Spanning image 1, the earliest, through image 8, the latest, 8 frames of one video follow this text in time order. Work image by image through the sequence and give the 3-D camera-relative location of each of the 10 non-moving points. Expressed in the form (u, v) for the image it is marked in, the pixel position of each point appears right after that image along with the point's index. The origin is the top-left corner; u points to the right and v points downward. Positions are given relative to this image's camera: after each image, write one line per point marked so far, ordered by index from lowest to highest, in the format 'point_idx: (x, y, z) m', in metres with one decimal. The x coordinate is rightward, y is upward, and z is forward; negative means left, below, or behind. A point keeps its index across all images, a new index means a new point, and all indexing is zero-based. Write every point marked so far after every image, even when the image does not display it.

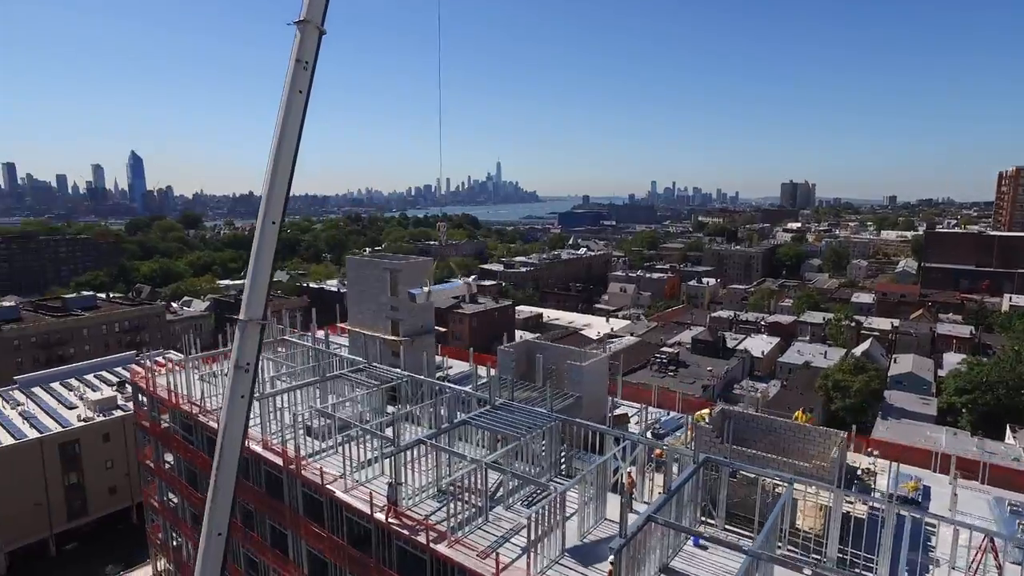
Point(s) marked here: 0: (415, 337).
0: (-2.1, -1.1, +12.4) m
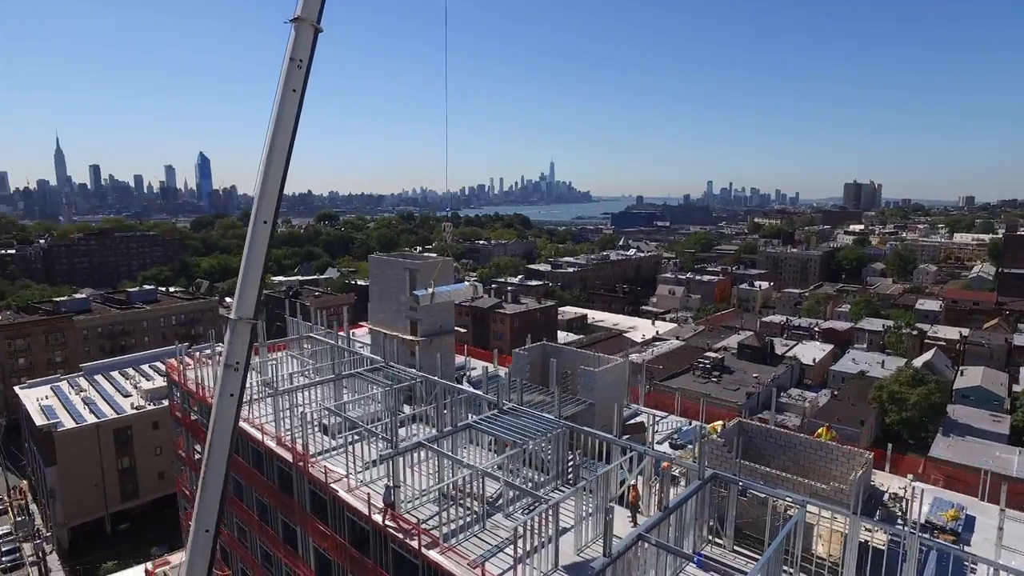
0: (-1.6, -1.1, +12.3) m
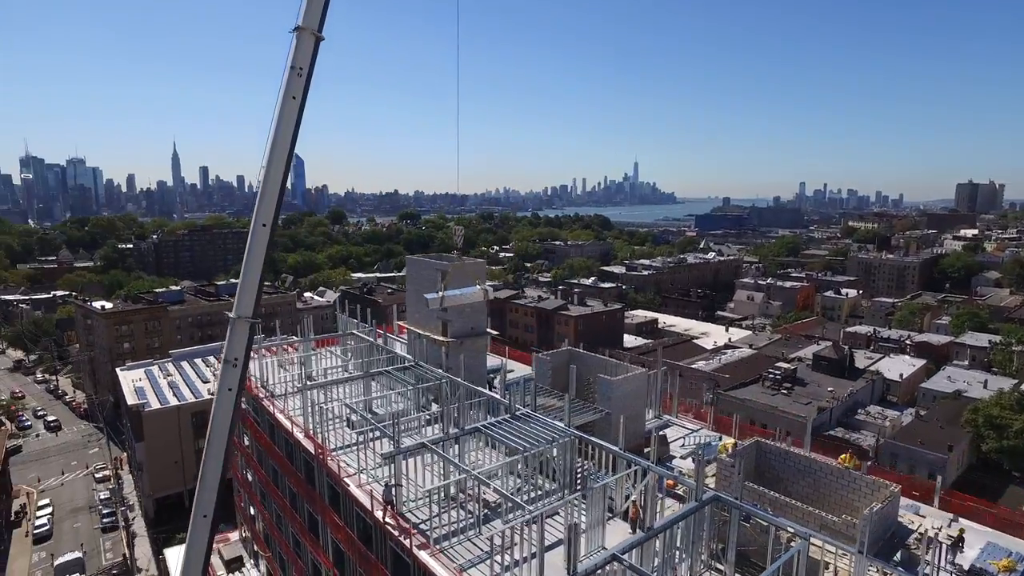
0: (-1.0, -1.1, +12.4) m
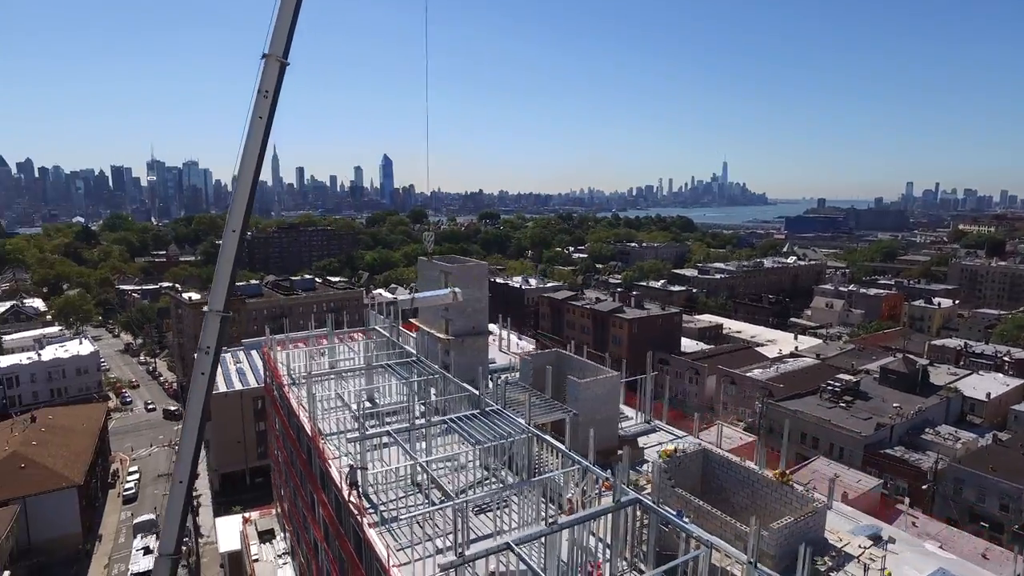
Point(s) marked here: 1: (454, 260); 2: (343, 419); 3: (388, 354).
0: (-1.1, -1.1, +13.0) m
1: (-1.3, +0.7, +13.4) m
2: (-3.4, -2.6, +11.4) m
3: (-2.9, -1.6, +14.2) m
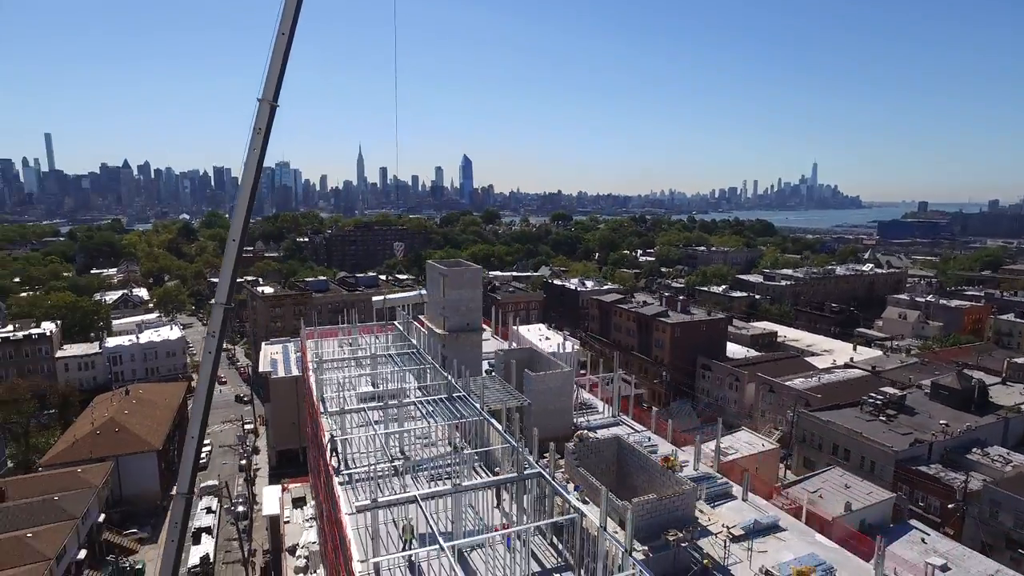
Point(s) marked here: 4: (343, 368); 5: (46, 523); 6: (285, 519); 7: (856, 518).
0: (-1.4, -1.1, +14.5) m
1: (-1.5, +0.6, +14.9) m
2: (-3.9, -2.6, +13.2) m
3: (-3.0, -1.6, +16.0) m
4: (-4.4, -2.1, +15.1) m
5: (-15.4, -7.8, +19.1) m
6: (-7.6, -7.7, +19.3) m
7: (+10.8, -7.2, +17.9) m
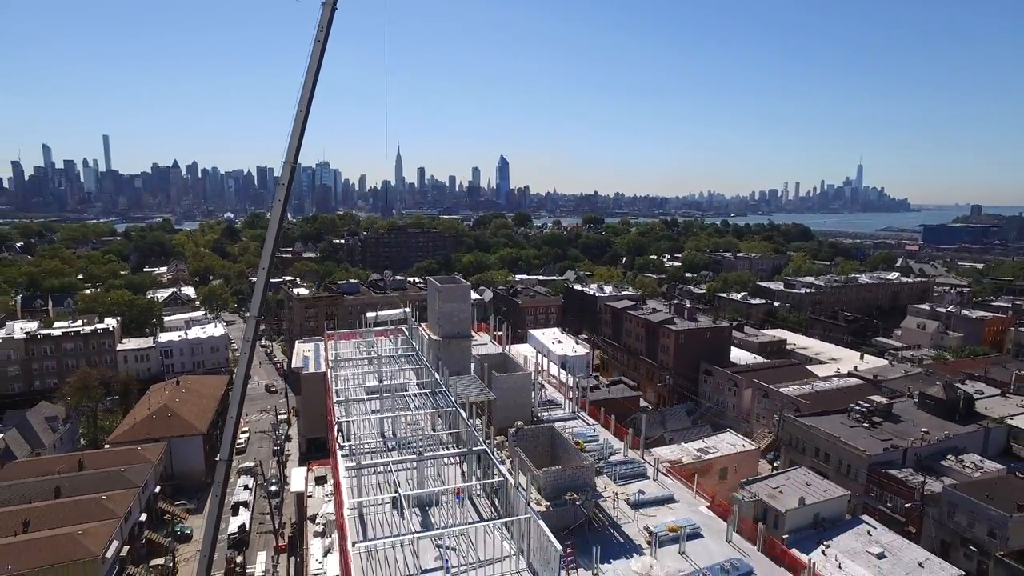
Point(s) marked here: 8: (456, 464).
0: (-1.9, -1.5, +17.3) m
1: (-2.0, +0.2, +17.7) m
2: (-4.5, -2.9, +16.2) m
3: (-3.4, -2.0, +18.9) m
4: (-4.9, -2.4, +18.0) m
5: (-15.7, -8.0, +22.8) m
6: (-7.9, -8.0, +22.4) m
7: (+10.4, -7.8, +20.0) m
8: (-1.1, -3.6, +11.8) m
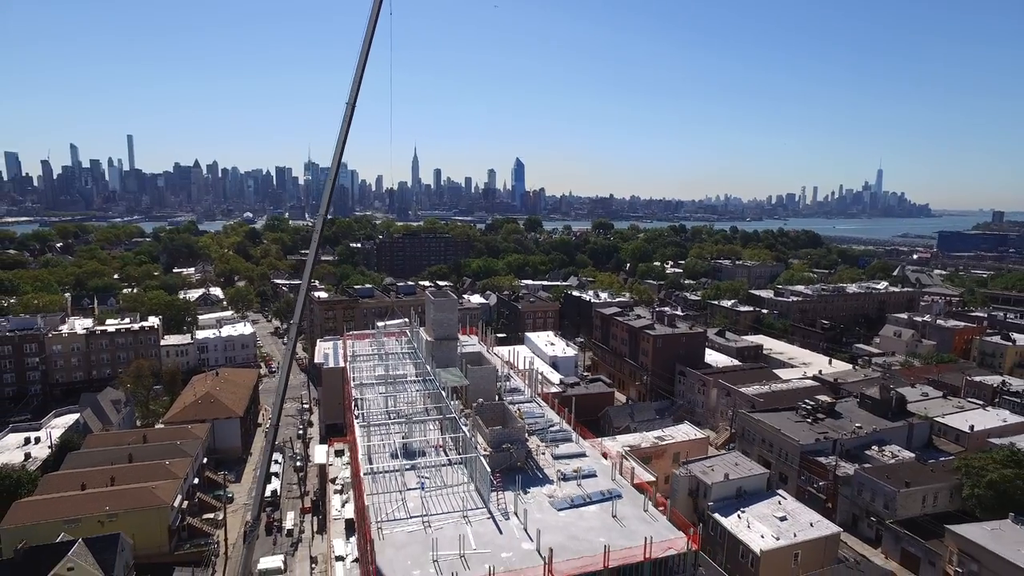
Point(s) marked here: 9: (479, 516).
0: (-2.7, -2.0, +22.3) m
1: (-2.8, -0.3, +22.8) m
2: (-5.4, -3.4, +21.3) m
3: (-4.3, -2.5, +23.9) m
4: (-5.8, -2.9, +23.1) m
5: (-16.6, -8.3, +28.1) m
6: (-8.8, -8.4, +27.6) m
7: (+9.5, -8.5, +24.7) m
8: (-2.2, -4.1, +16.8) m
9: (-0.7, -5.1, +12.8) m
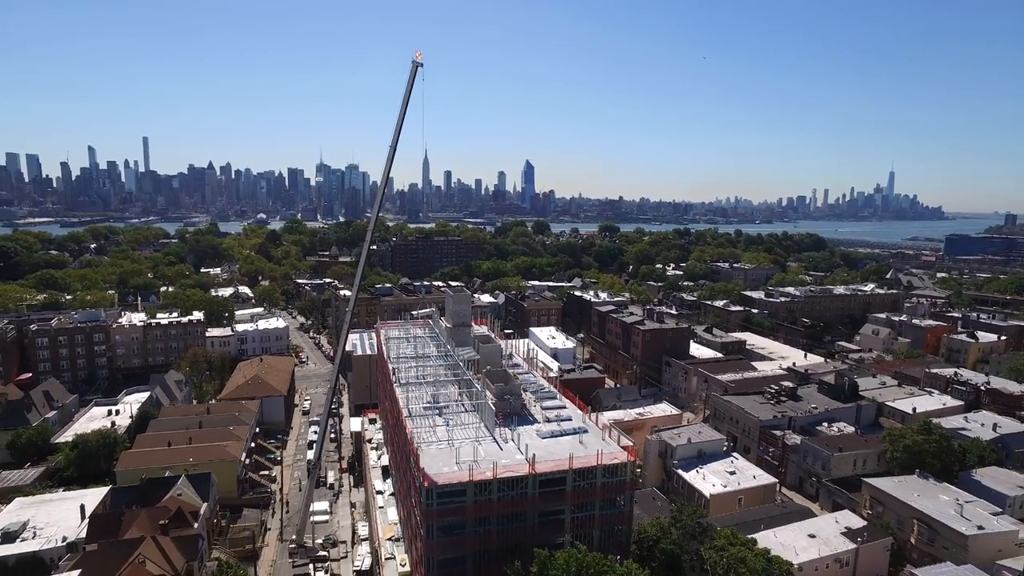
0: (-2.7, -1.9, +28.0) m
1: (-2.7, -0.1, +28.5) m
2: (-5.3, -3.2, +27.0) m
3: (-4.2, -2.3, +29.7) m
4: (-5.6, -2.8, +28.9) m
5: (-16.4, -8.1, +34.0) m
6: (-8.6, -8.3, +33.4) m
7: (+9.6, -8.4, +30.2) m
8: (-2.2, -3.9, +22.5) m
9: (-0.8, -4.9, +18.5) m
